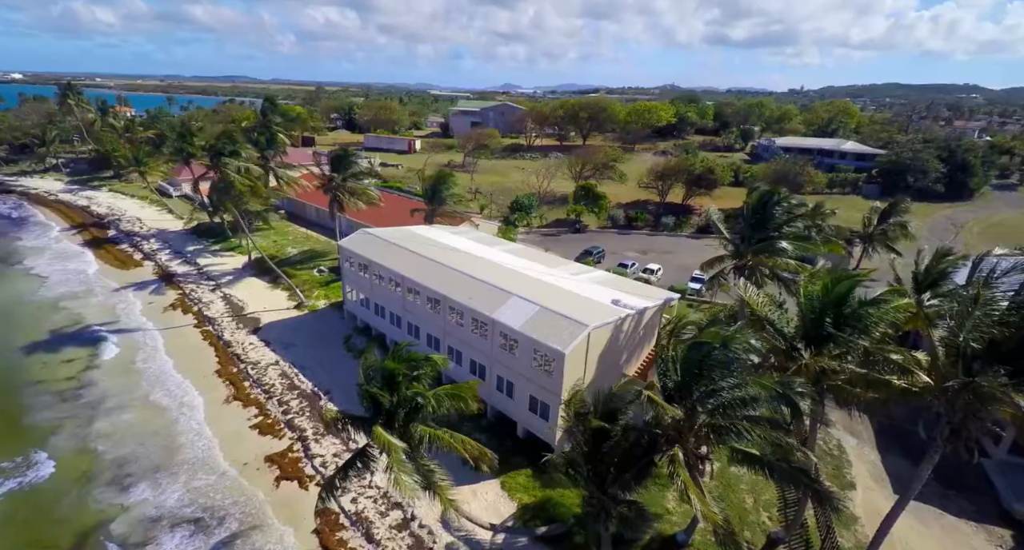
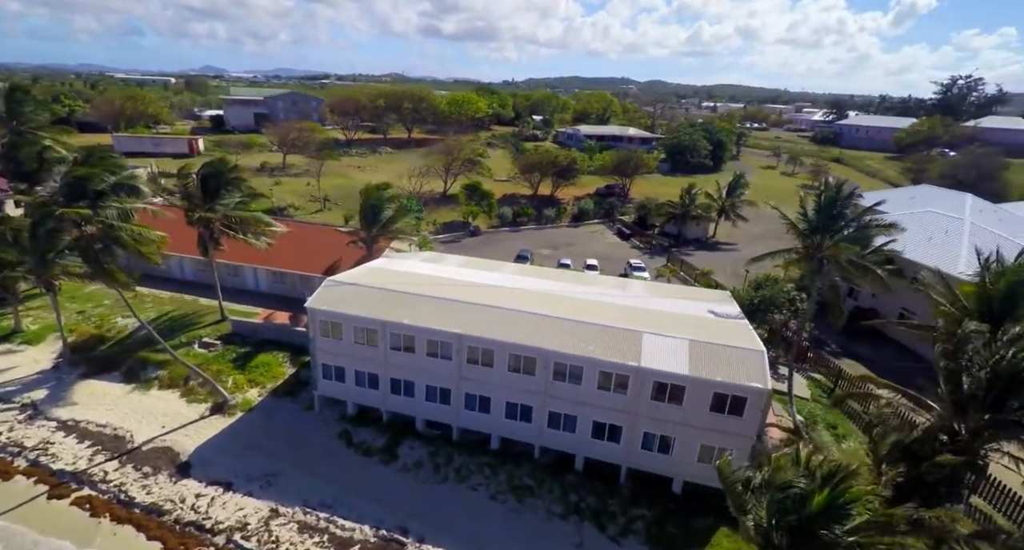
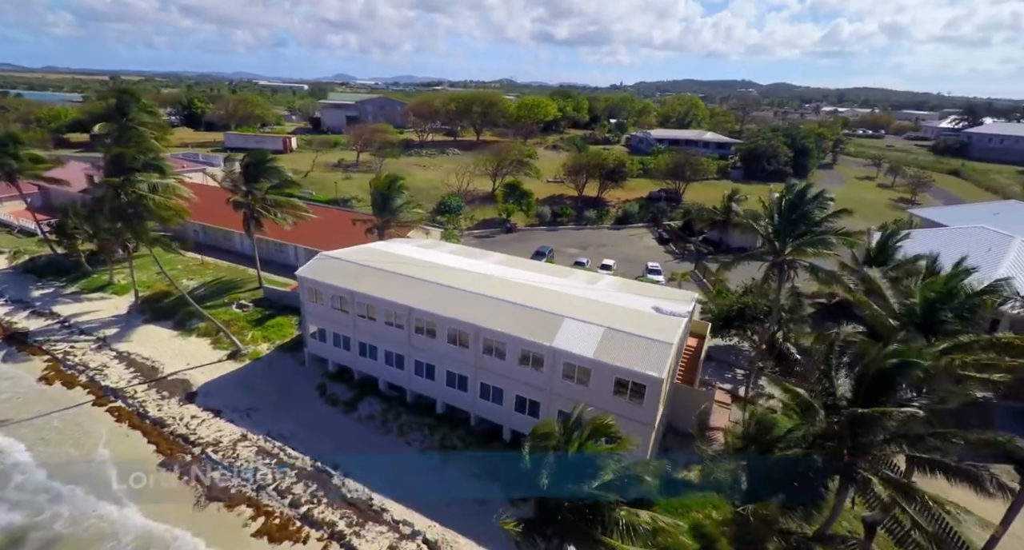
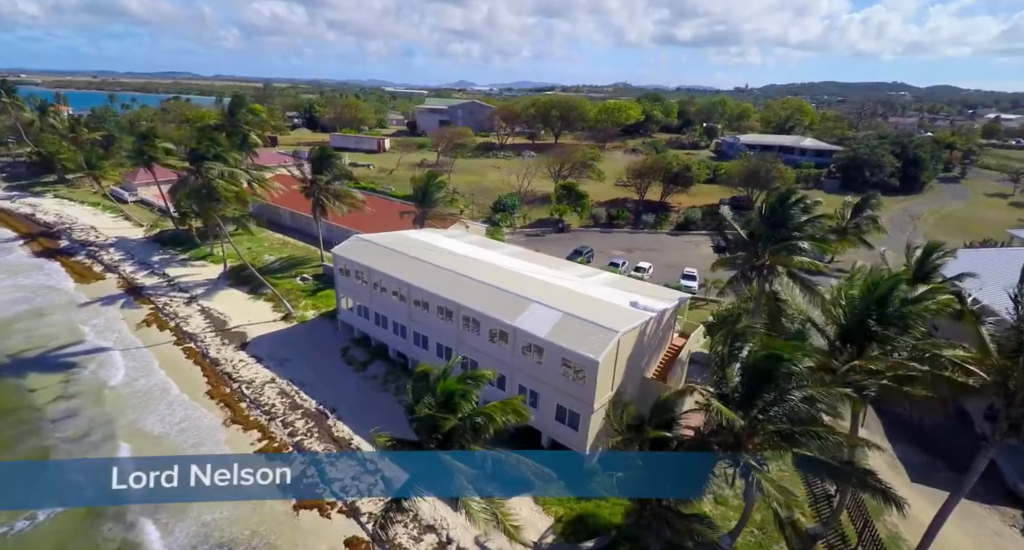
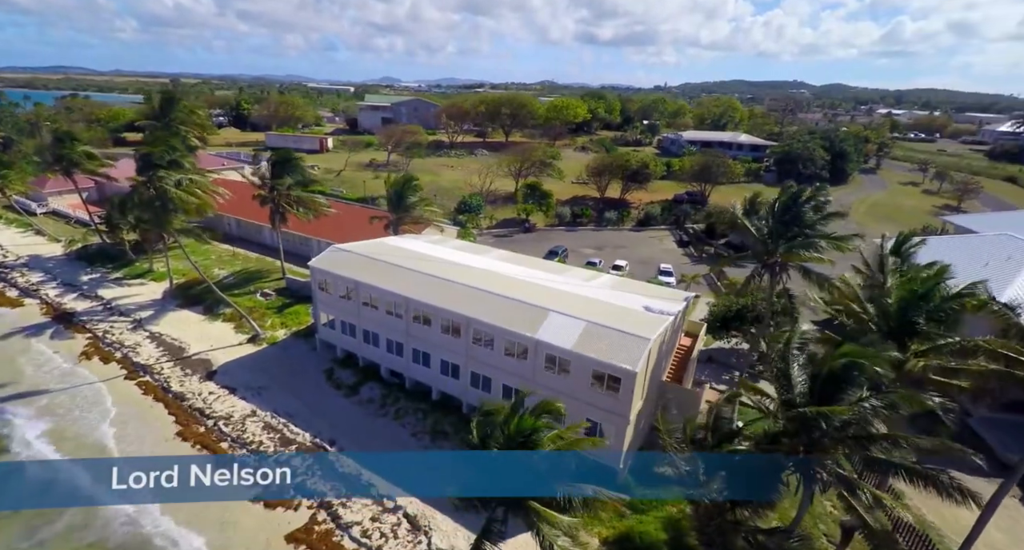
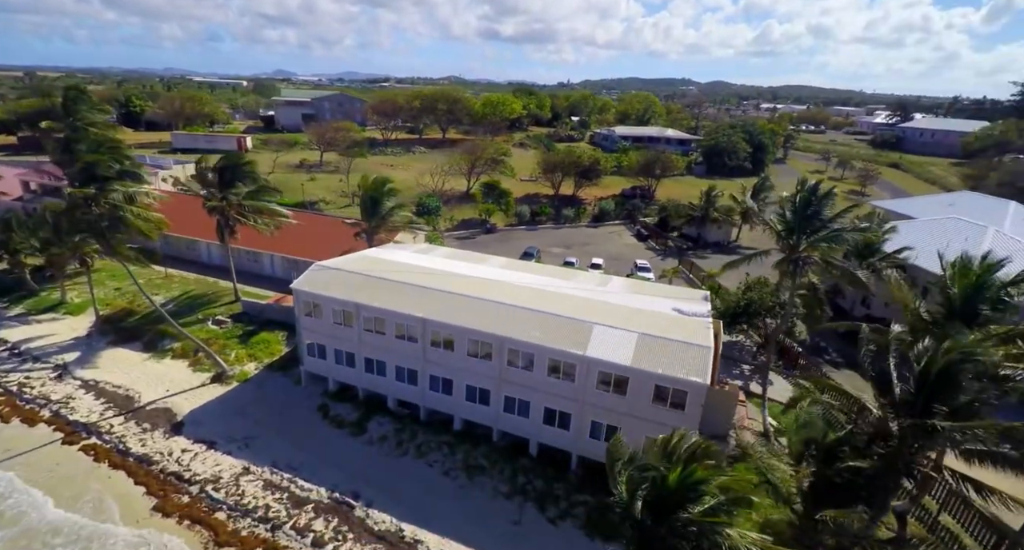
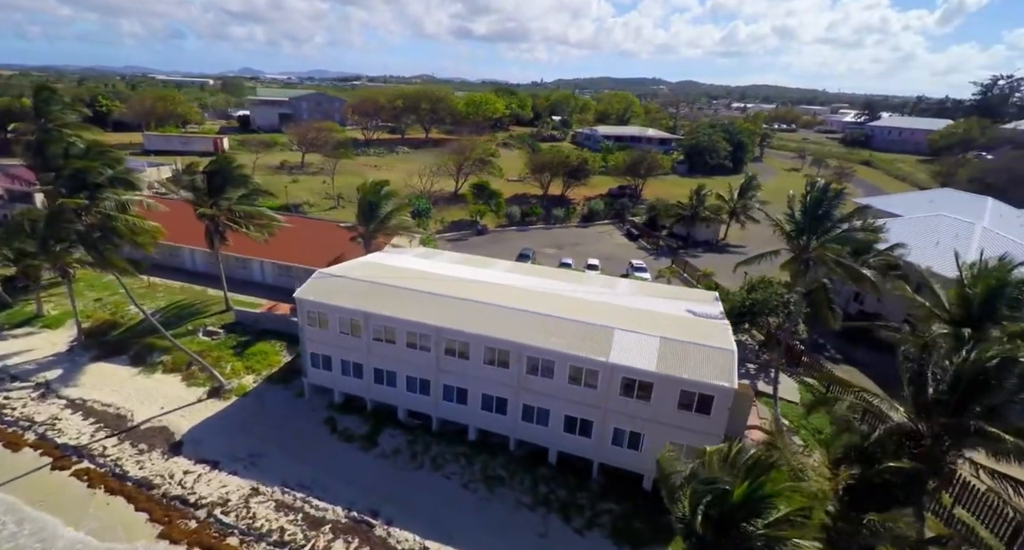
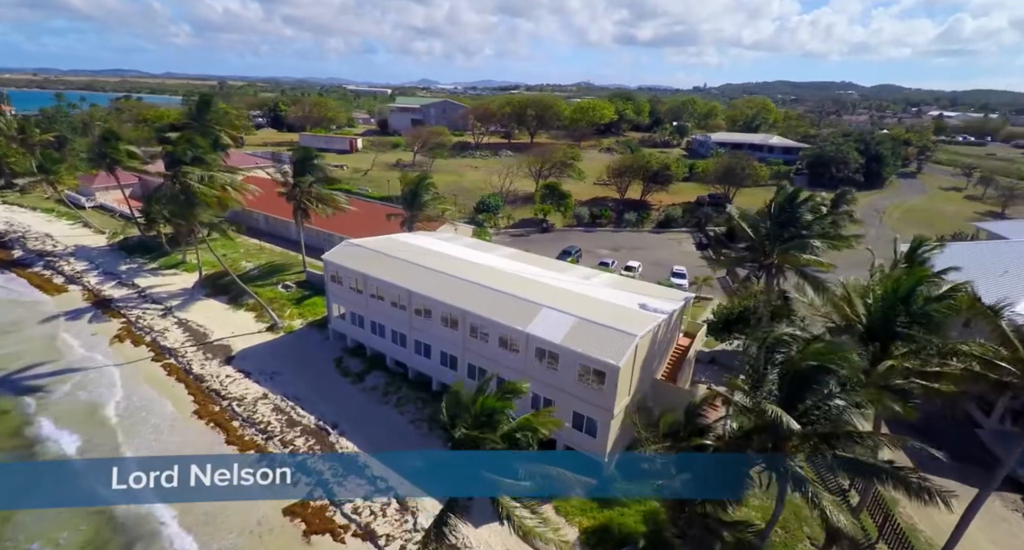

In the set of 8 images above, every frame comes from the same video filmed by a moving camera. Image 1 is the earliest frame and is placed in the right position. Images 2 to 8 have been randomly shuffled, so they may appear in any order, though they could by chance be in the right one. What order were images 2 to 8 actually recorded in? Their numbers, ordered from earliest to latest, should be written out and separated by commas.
4, 8, 5, 3, 6, 7, 2
